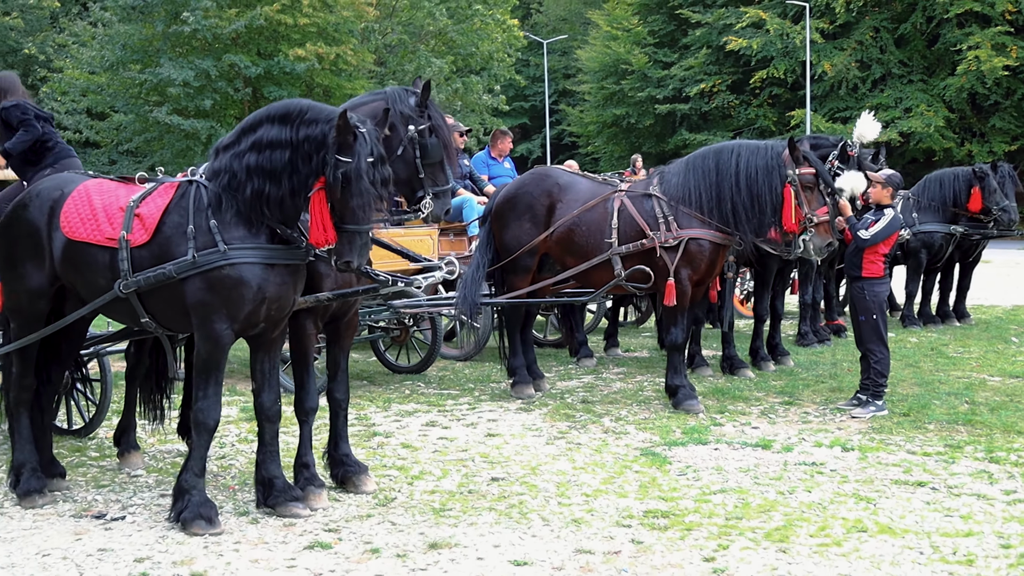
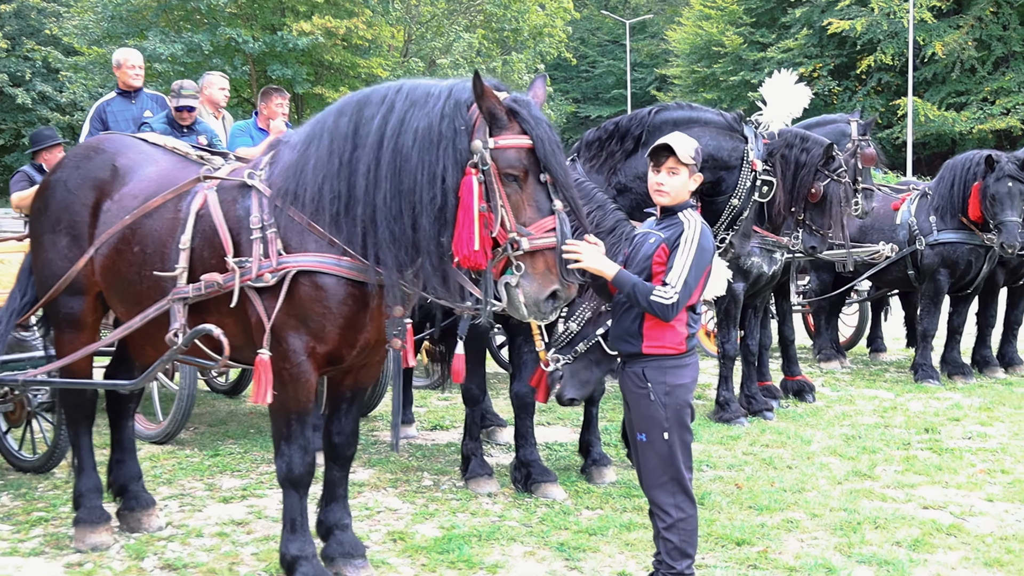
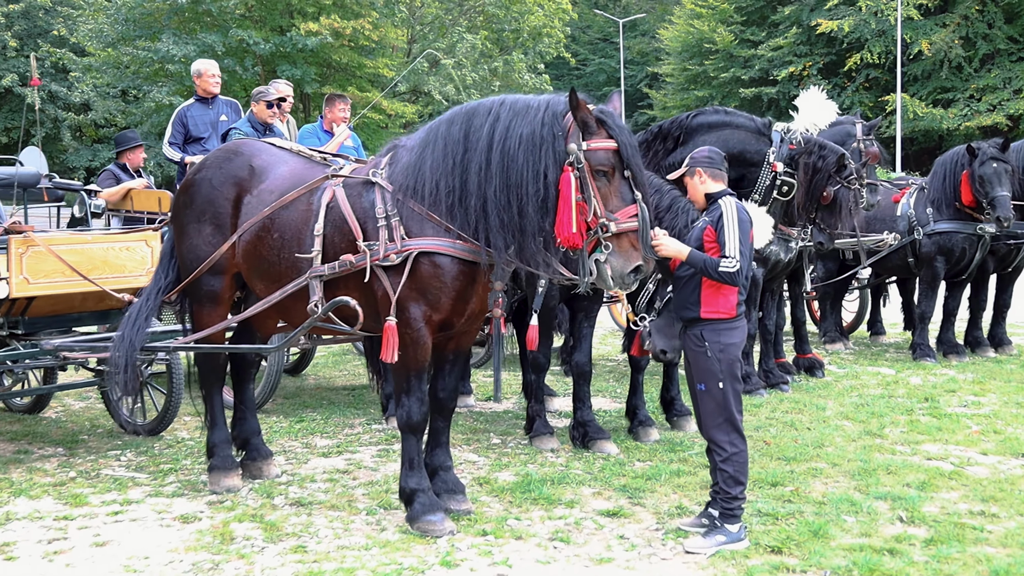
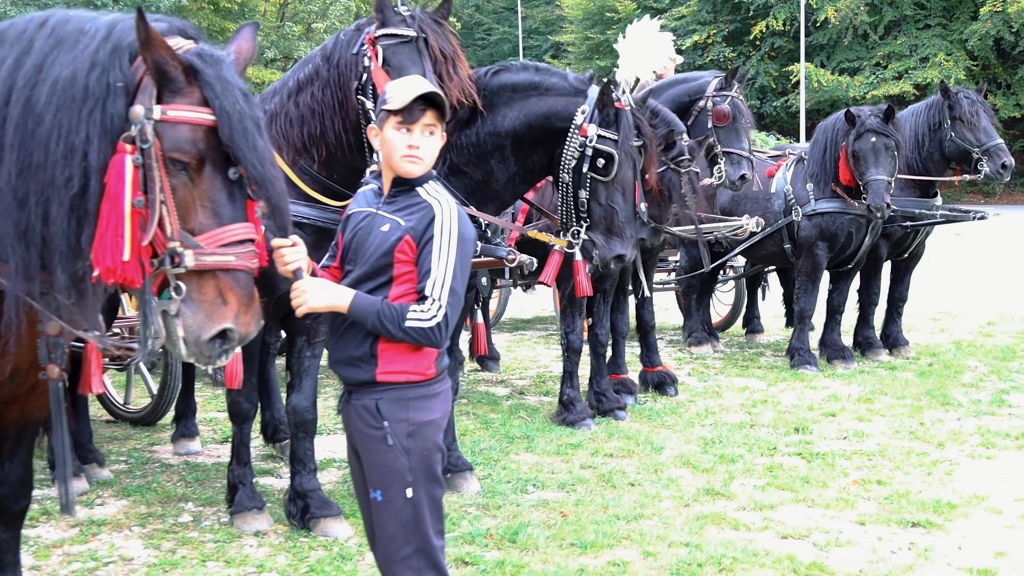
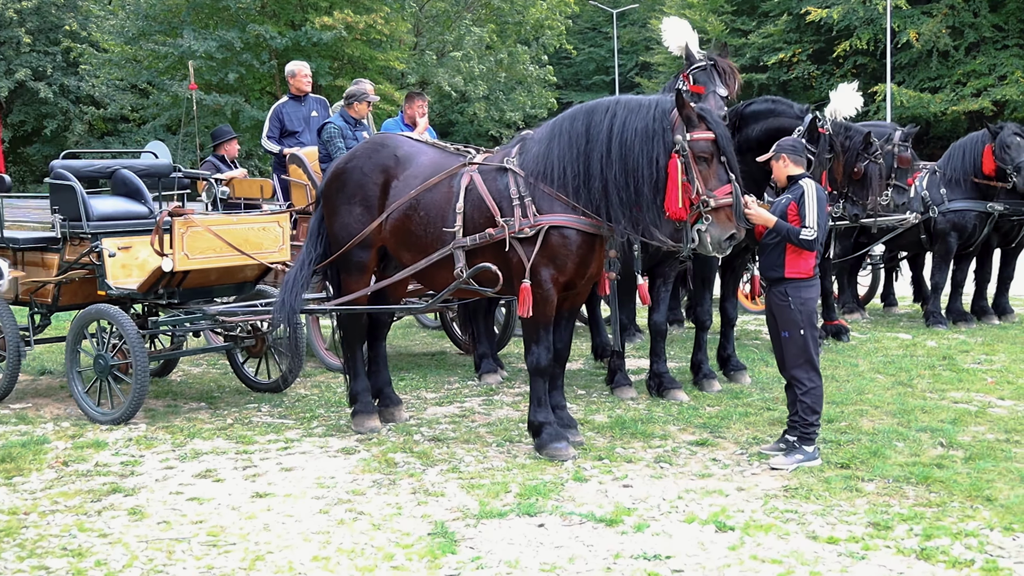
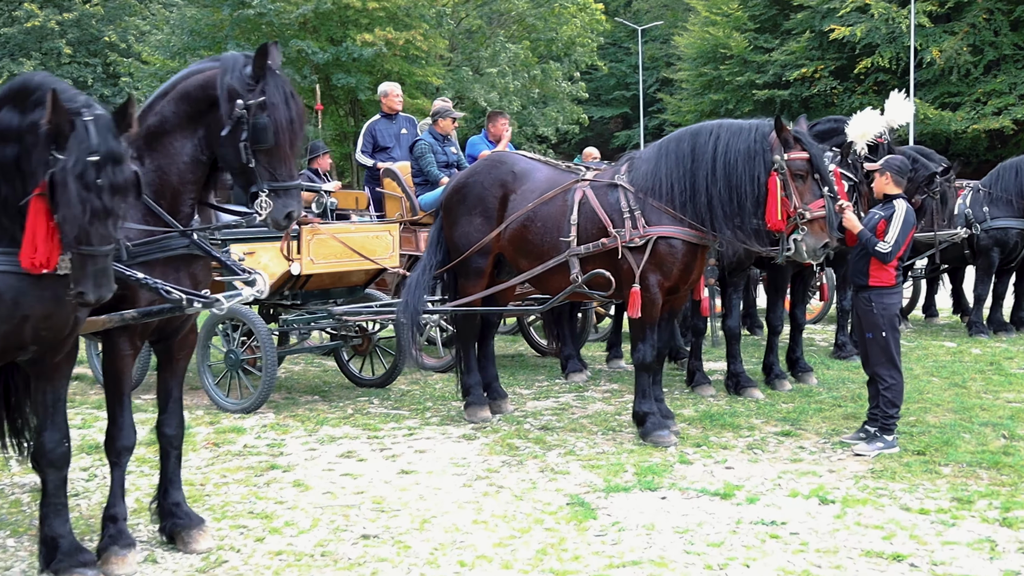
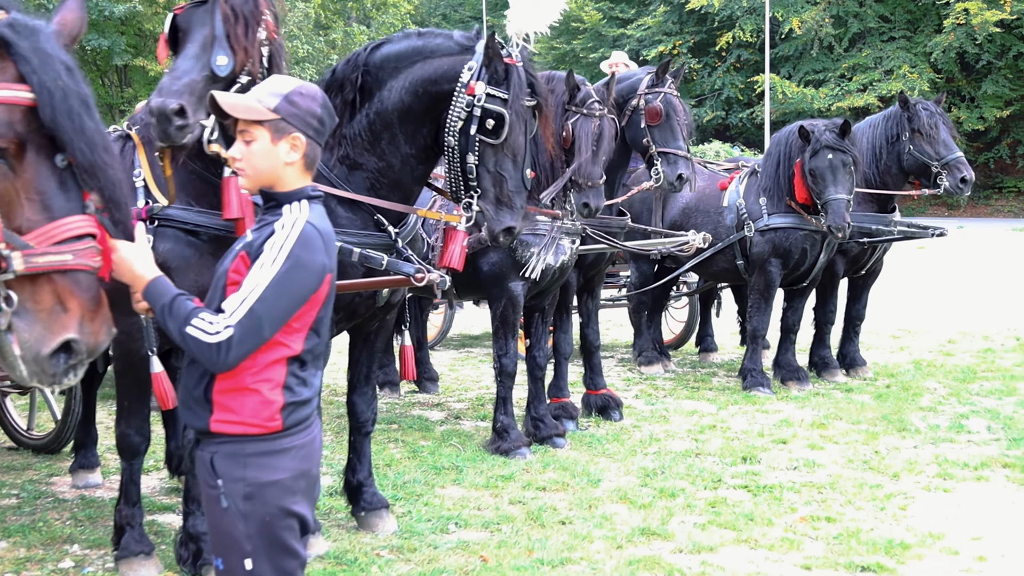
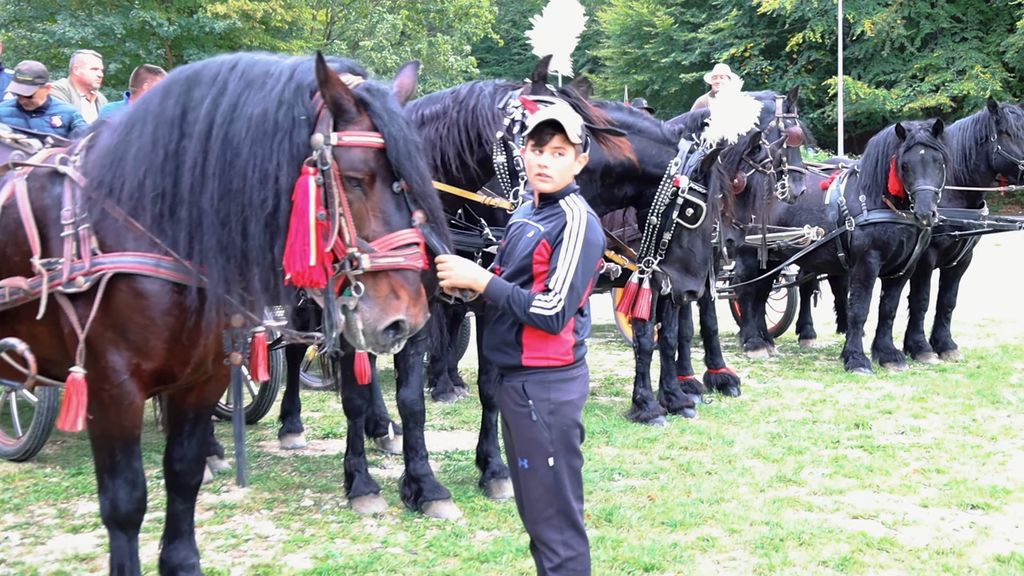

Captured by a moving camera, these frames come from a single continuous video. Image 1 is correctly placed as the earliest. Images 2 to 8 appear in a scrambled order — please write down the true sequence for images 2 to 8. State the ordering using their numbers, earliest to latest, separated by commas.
6, 5, 3, 2, 8, 4, 7
